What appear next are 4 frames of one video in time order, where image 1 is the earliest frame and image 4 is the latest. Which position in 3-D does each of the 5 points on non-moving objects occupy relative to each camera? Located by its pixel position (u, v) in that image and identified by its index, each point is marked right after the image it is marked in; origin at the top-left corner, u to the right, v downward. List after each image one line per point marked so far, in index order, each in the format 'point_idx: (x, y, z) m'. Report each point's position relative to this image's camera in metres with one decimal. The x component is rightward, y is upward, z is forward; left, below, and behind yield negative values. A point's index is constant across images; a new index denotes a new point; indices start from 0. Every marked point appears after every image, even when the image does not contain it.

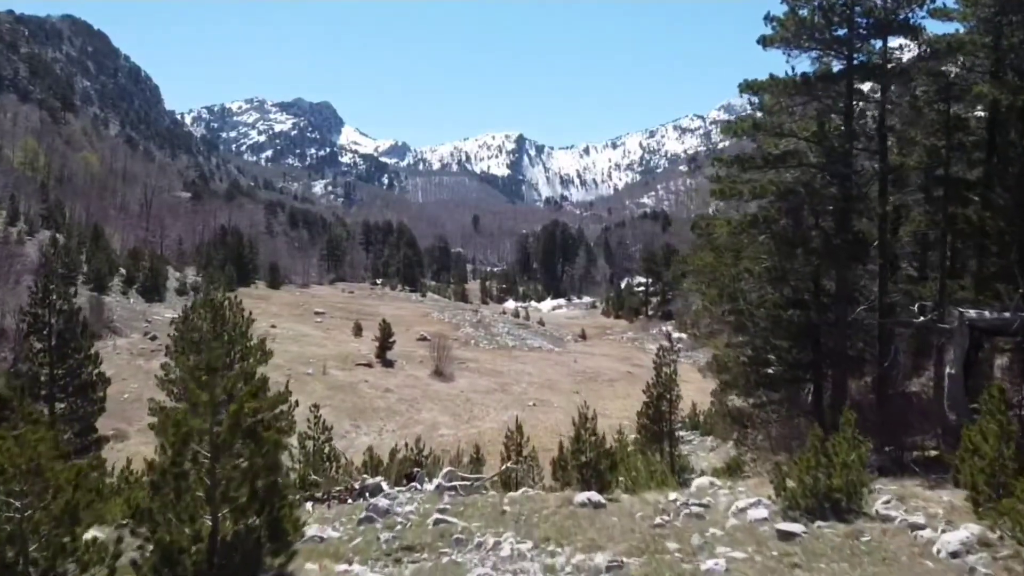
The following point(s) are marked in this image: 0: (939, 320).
0: (+5.2, -0.4, +8.8) m
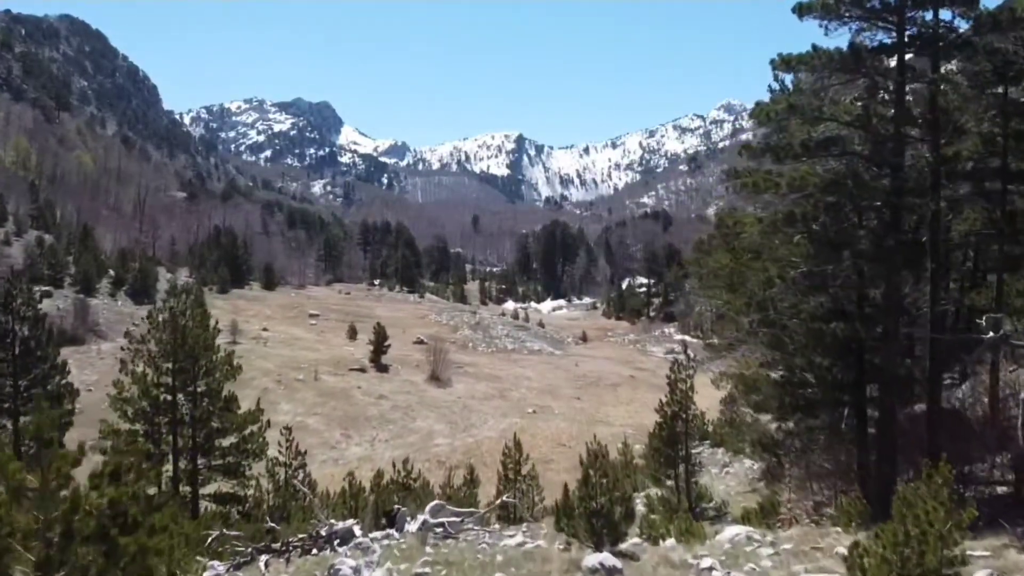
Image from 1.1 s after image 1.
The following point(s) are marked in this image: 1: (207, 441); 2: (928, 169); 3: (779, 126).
0: (+5.1, -0.5, +7.7) m
1: (-4.1, -2.1, +9.7) m
2: (+4.3, +1.2, +7.6) m
3: (+3.0, +1.8, +8.2) m
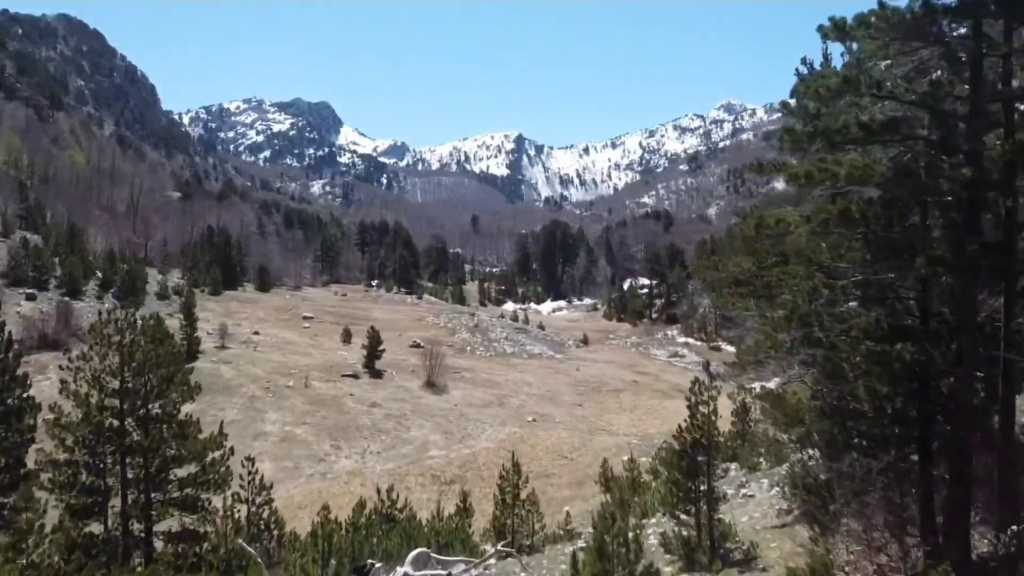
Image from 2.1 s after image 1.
0: (+5.1, -0.6, +6.5) m
1: (-4.1, -2.2, +8.5) m
2: (+4.2, +1.1, +6.4) m
3: (+3.0, +1.7, +7.0) m
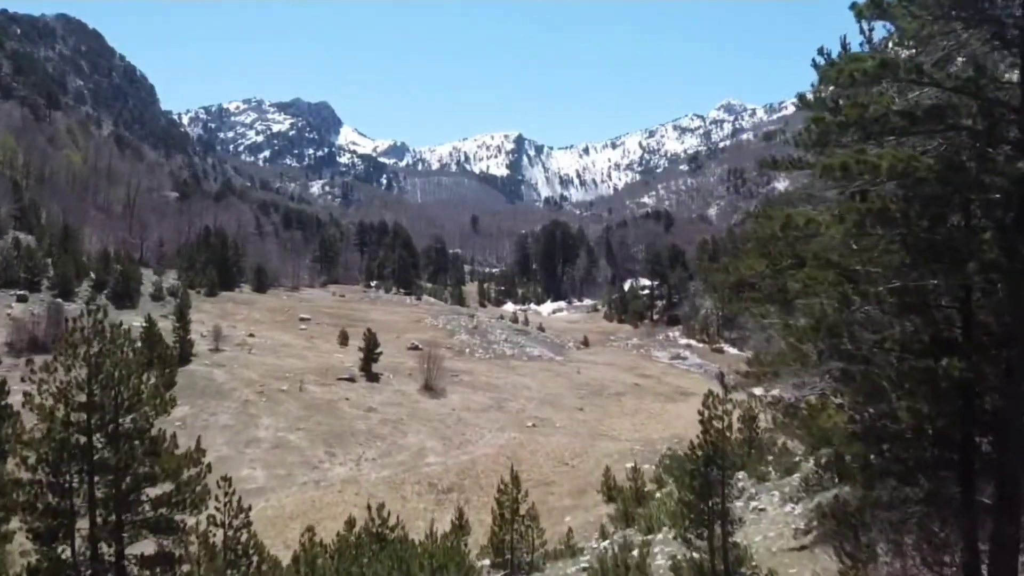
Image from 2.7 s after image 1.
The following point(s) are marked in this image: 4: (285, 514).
0: (+5.1, -0.6, +5.9) m
1: (-4.1, -2.2, +7.9) m
2: (+4.2, +1.1, +5.8) m
3: (+3.0, +1.7, +6.4) m
4: (-5.5, -5.5, +17.8) m
